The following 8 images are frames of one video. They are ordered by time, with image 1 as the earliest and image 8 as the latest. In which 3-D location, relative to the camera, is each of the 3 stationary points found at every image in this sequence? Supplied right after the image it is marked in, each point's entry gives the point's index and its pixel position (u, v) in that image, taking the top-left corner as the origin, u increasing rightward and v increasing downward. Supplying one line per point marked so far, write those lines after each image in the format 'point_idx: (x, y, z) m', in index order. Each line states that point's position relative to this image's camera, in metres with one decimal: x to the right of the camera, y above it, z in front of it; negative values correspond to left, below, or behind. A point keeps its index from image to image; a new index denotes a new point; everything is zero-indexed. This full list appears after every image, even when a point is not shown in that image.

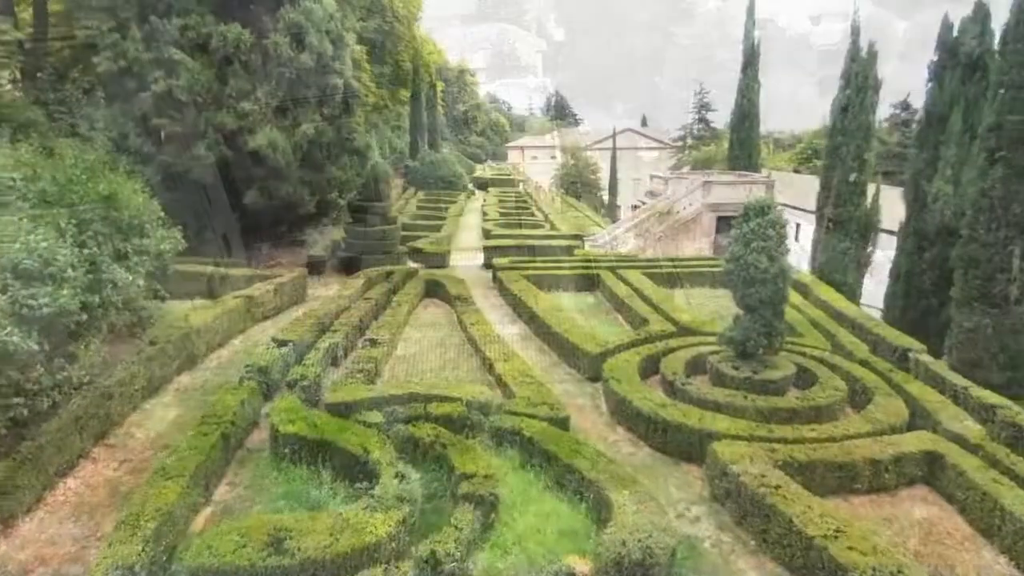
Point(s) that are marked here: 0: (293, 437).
0: (-2.9, -2.0, +8.2) m
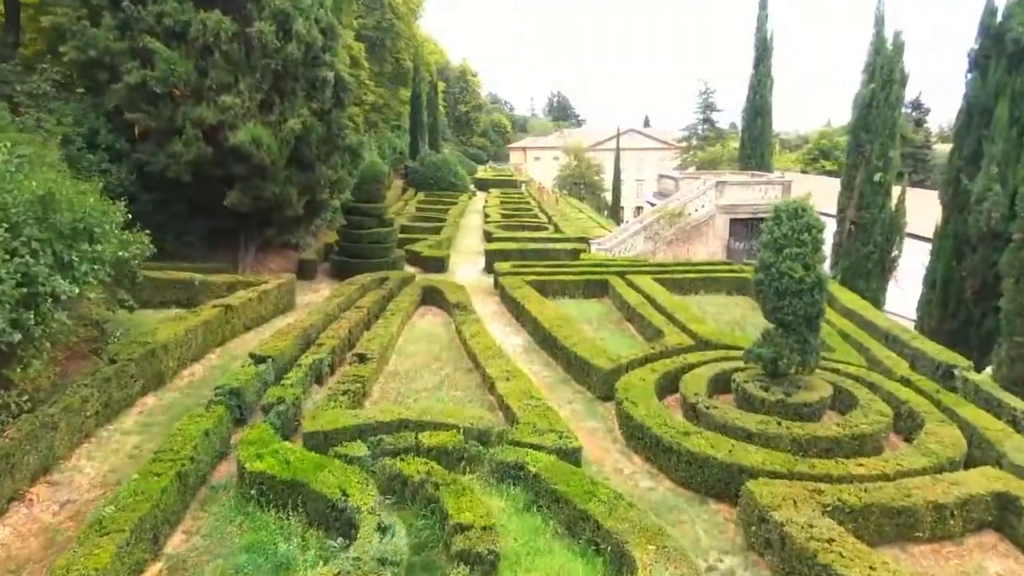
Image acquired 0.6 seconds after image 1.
0: (-2.9, -2.2, +7.0) m
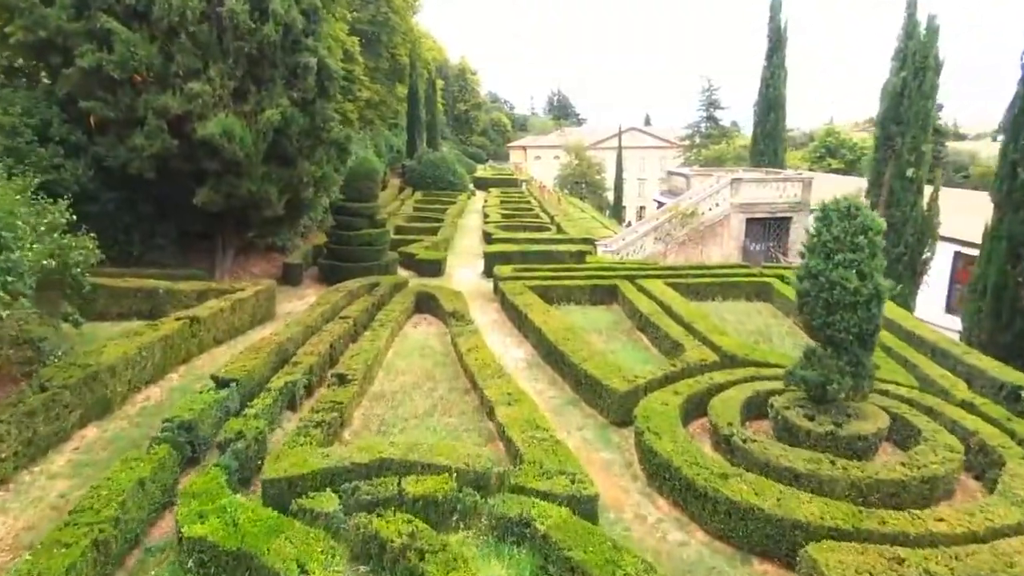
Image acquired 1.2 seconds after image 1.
0: (-2.9, -2.3, +5.6) m
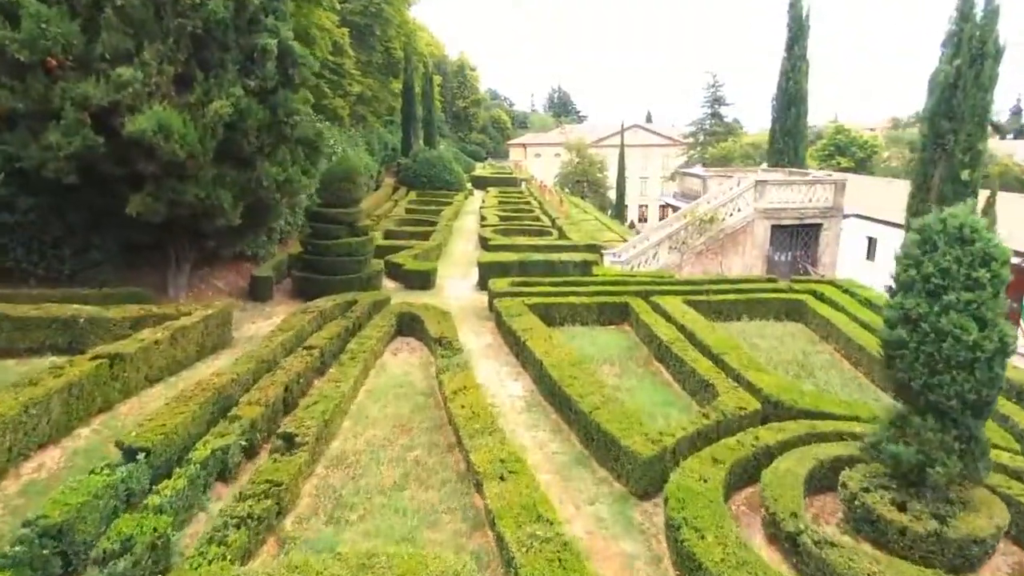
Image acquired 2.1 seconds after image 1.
0: (-2.9, -2.8, +3.5) m
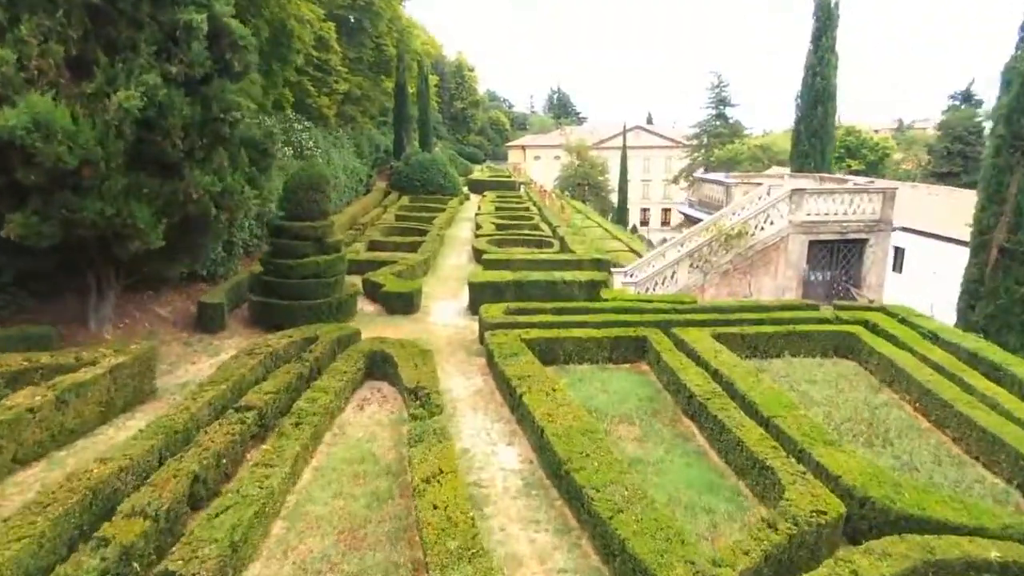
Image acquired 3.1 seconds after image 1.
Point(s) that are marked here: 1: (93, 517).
0: (-3.0, -3.4, +1.0) m
1: (-4.3, -2.3, +6.3) m
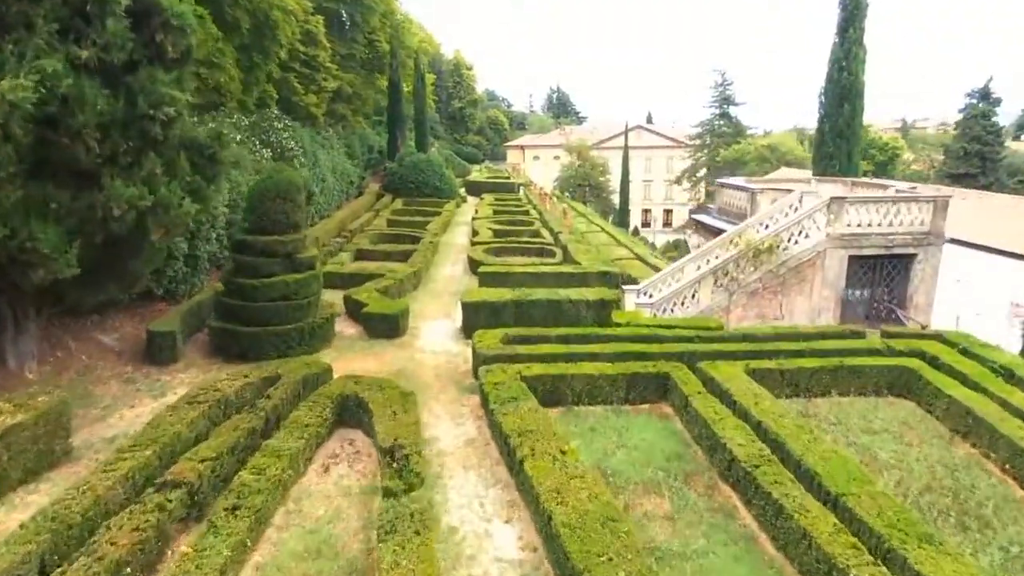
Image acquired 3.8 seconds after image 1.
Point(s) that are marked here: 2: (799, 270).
0: (-3.0, -3.9, -0.9) m
1: (-4.3, -2.8, +4.4) m
2: (+6.3, +0.4, +13.5) m
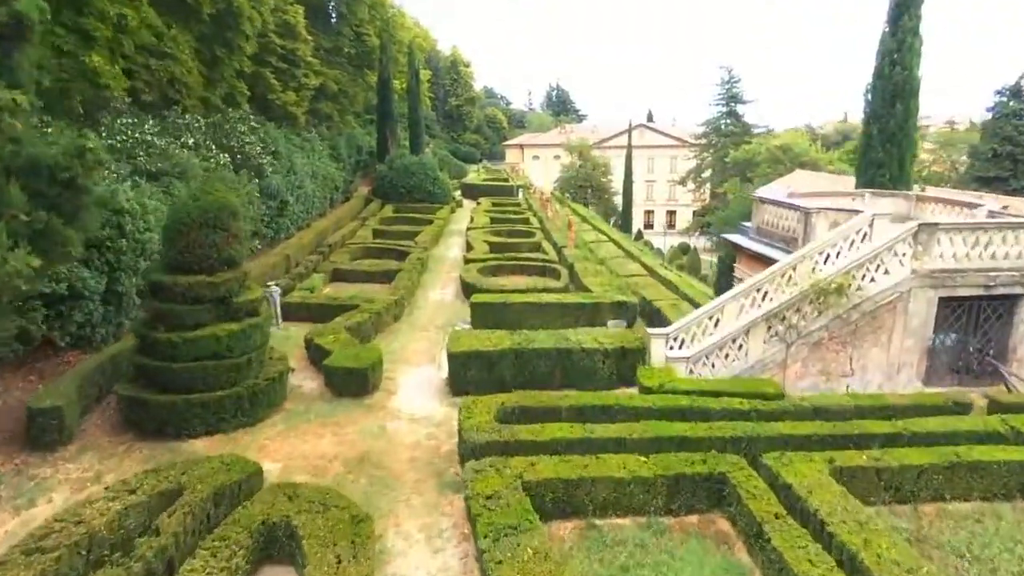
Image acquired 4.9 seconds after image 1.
0: (-3.0, -4.8, -3.8) m
1: (-4.3, -3.7, +1.5) m
2: (+6.3, -0.5, +10.6) m
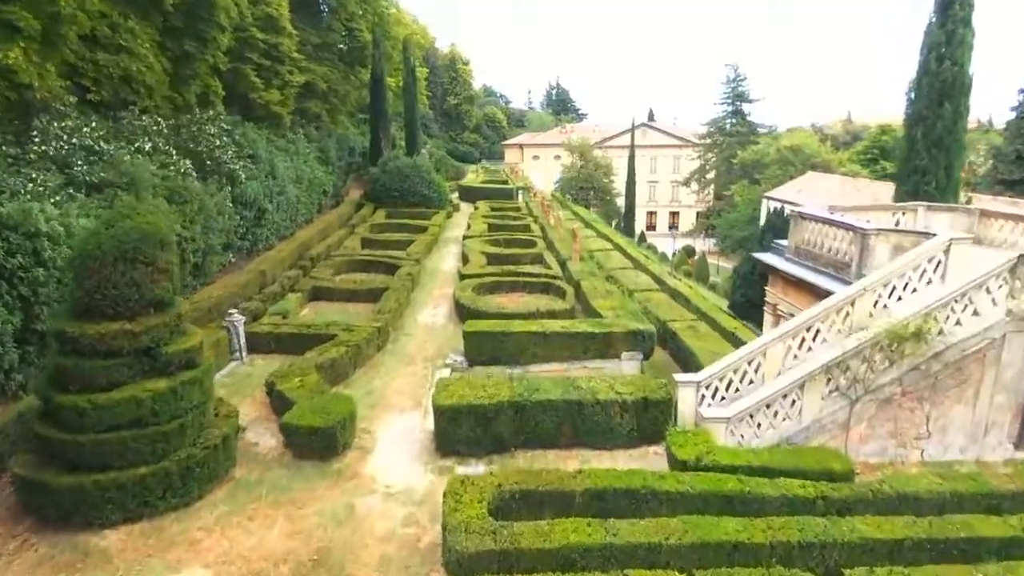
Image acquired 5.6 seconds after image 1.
0: (-3.0, -5.5, -5.8) m
1: (-4.3, -4.4, -0.5) m
2: (+6.3, -1.1, +8.6) m
